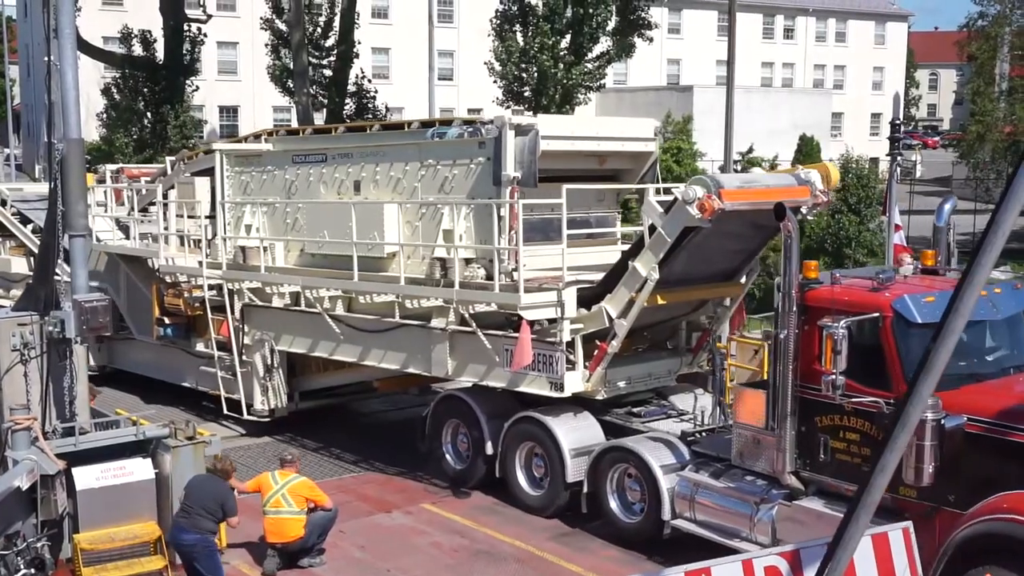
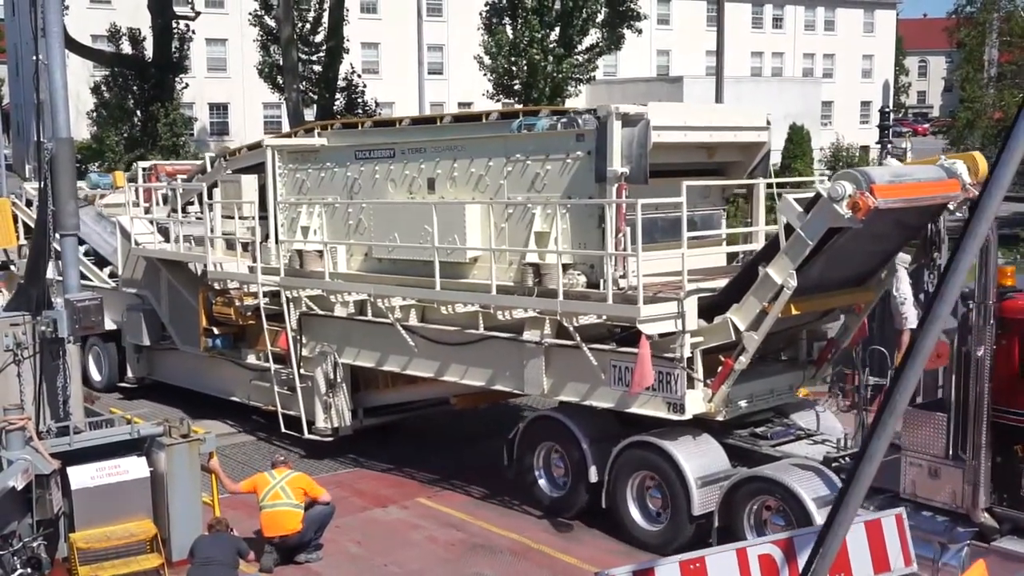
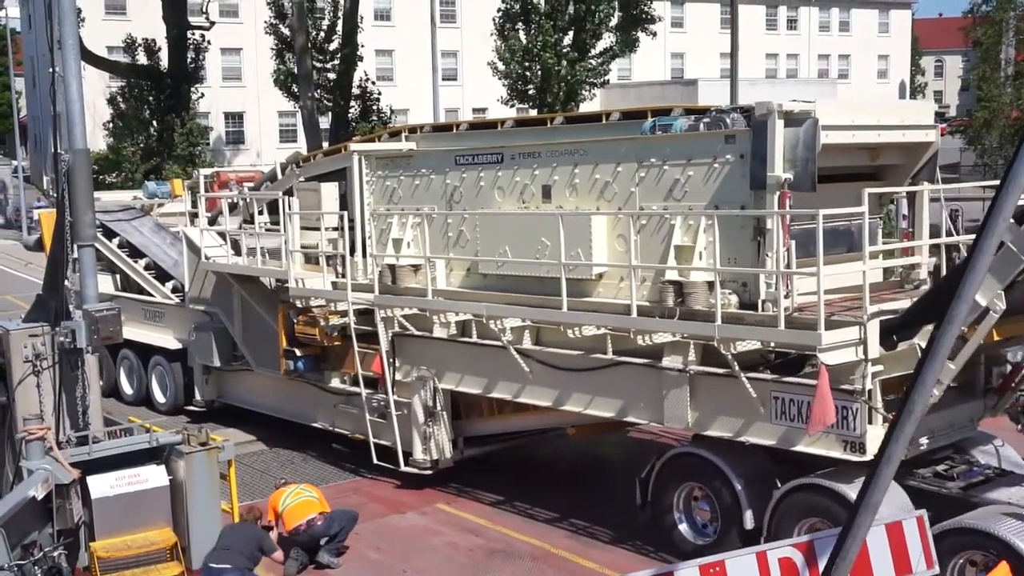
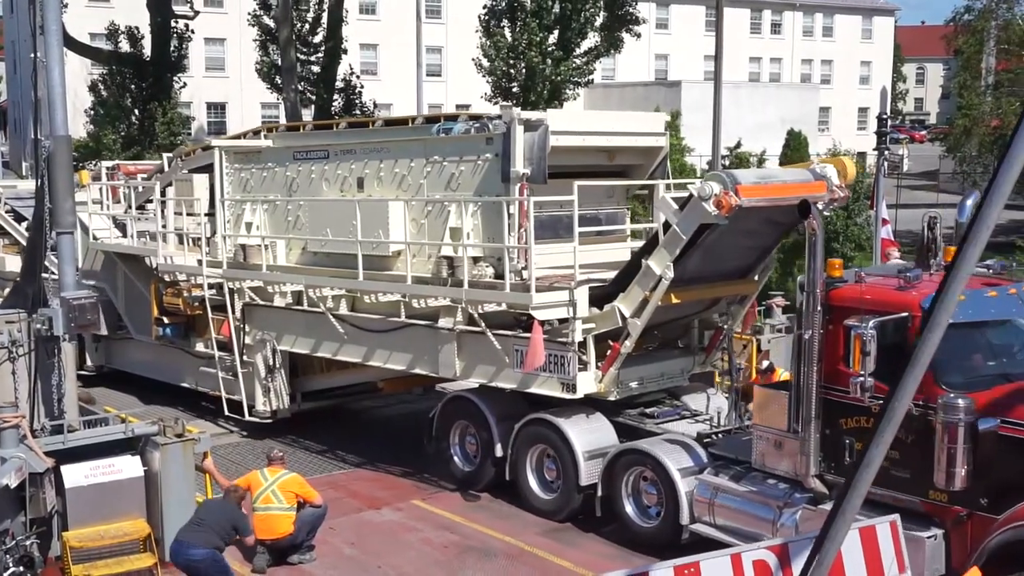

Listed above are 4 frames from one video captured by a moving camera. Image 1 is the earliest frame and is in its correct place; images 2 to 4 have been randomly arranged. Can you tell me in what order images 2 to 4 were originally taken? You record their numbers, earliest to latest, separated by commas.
4, 2, 3
